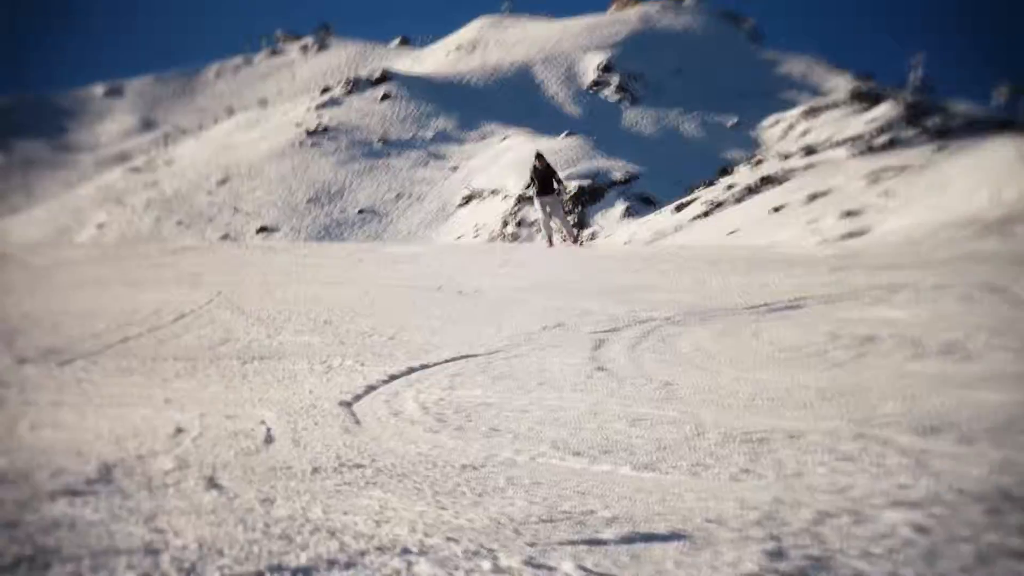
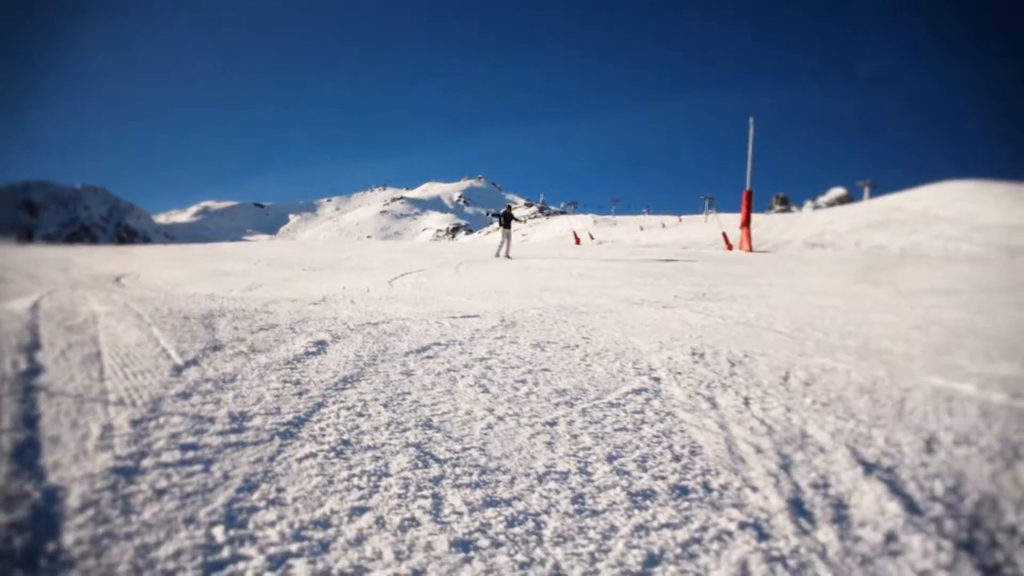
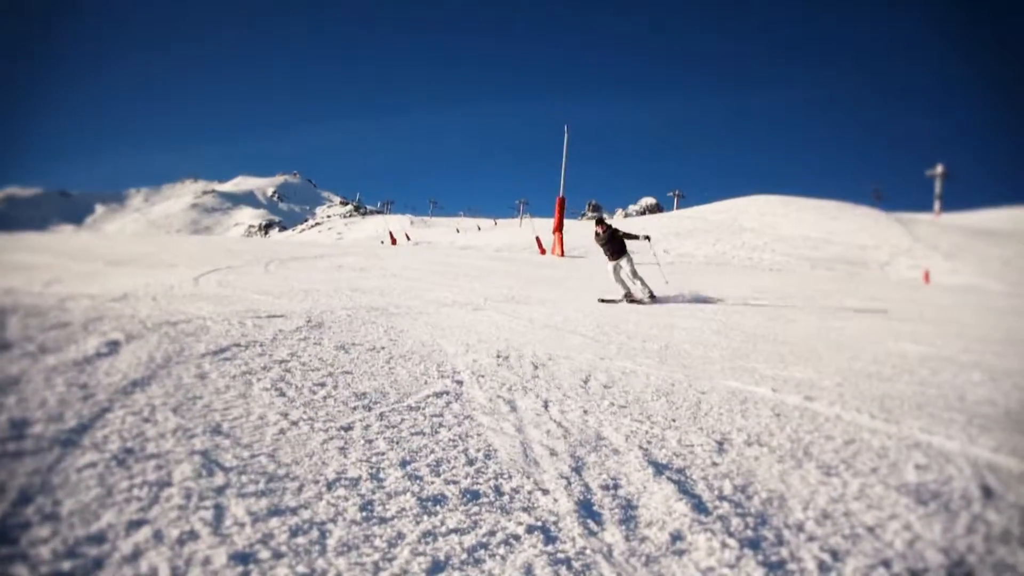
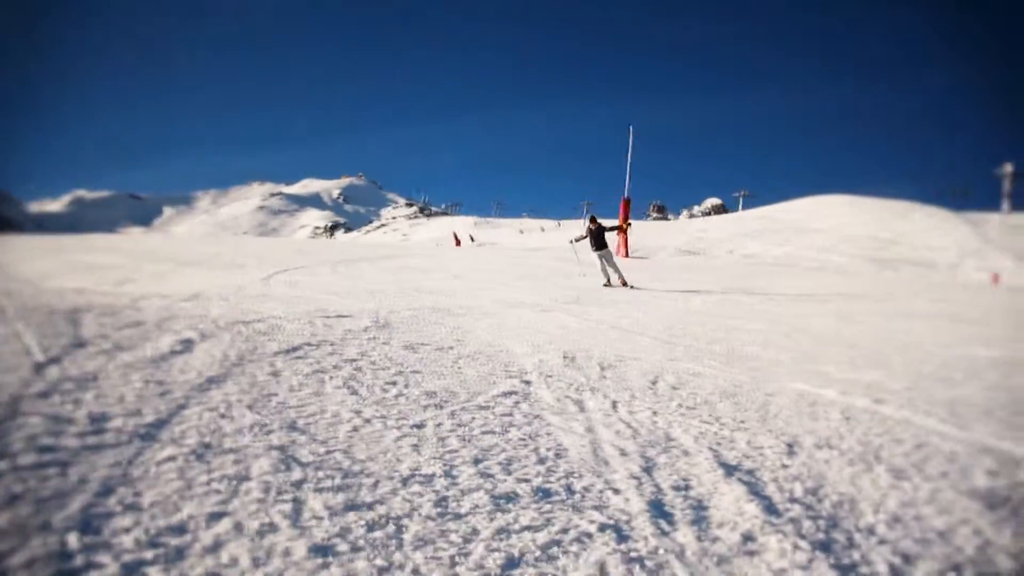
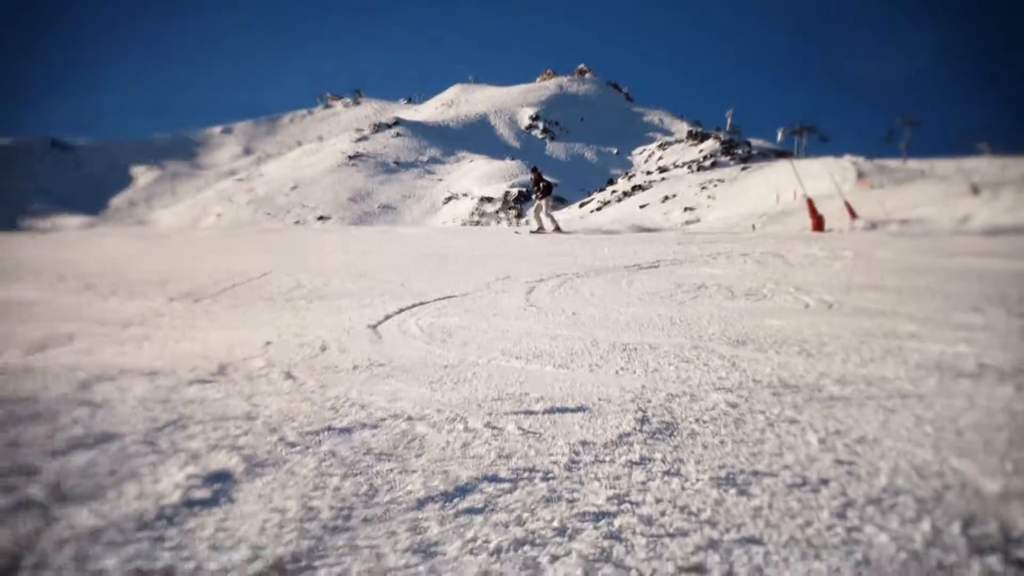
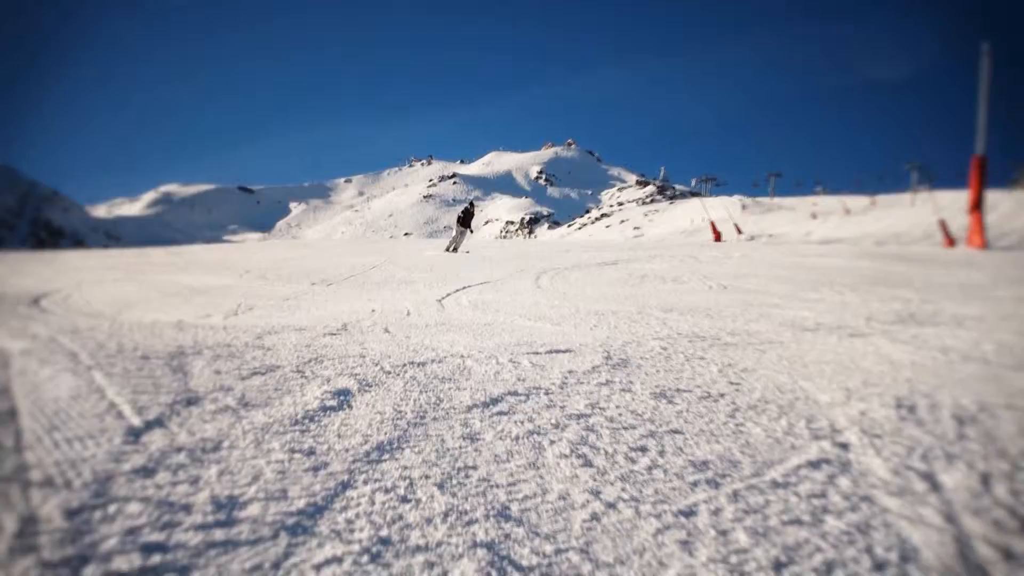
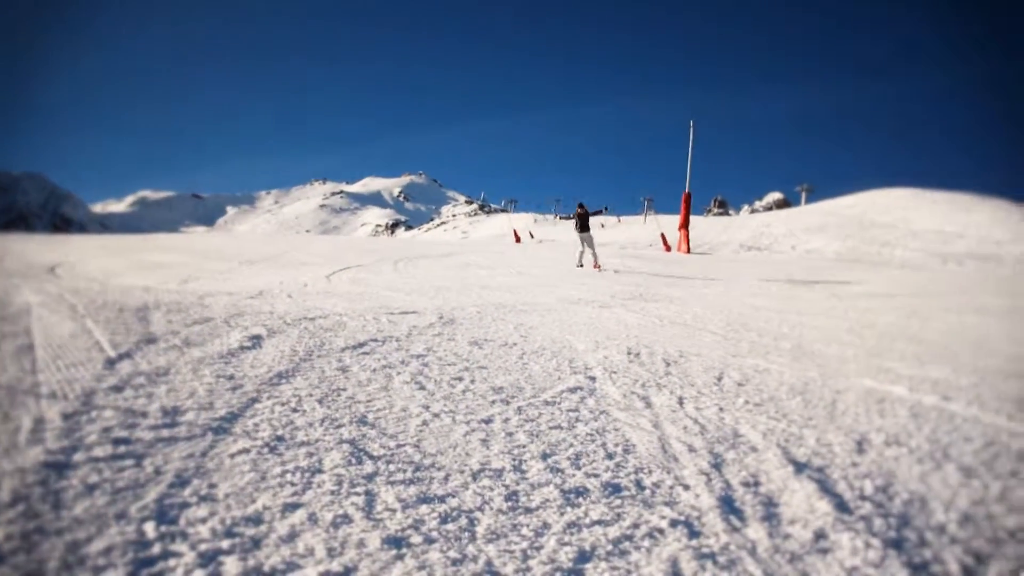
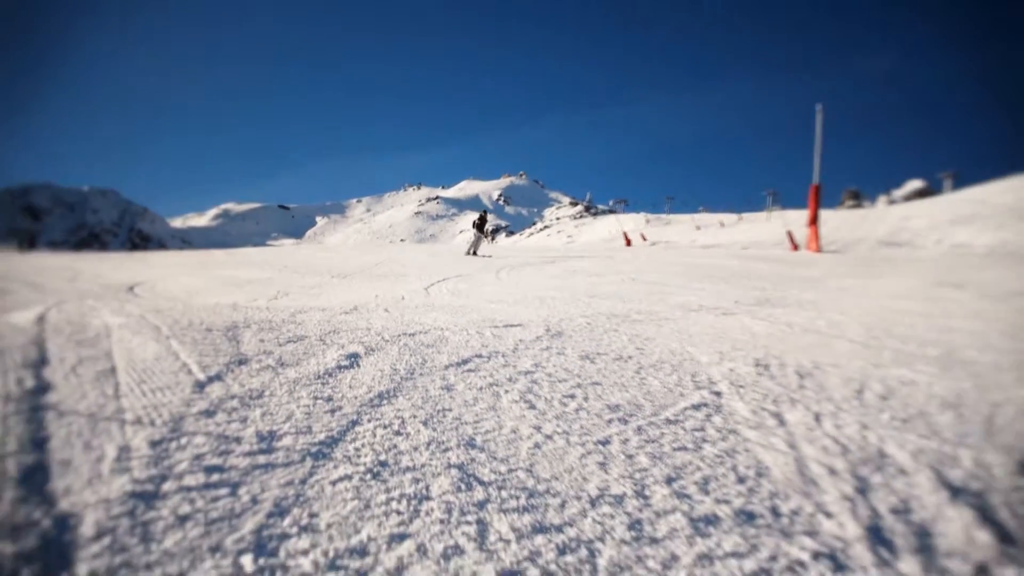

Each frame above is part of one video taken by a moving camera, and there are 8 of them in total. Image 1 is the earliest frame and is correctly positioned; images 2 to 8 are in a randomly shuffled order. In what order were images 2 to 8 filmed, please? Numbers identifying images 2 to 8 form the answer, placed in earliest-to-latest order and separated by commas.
5, 6, 8, 2, 7, 4, 3
